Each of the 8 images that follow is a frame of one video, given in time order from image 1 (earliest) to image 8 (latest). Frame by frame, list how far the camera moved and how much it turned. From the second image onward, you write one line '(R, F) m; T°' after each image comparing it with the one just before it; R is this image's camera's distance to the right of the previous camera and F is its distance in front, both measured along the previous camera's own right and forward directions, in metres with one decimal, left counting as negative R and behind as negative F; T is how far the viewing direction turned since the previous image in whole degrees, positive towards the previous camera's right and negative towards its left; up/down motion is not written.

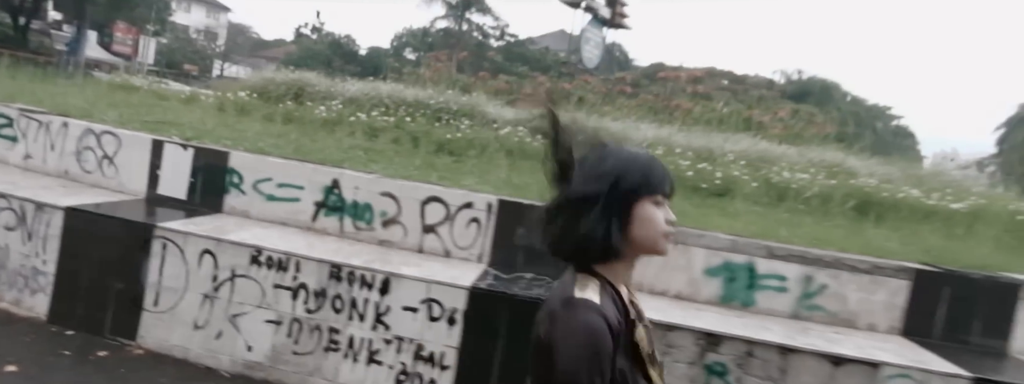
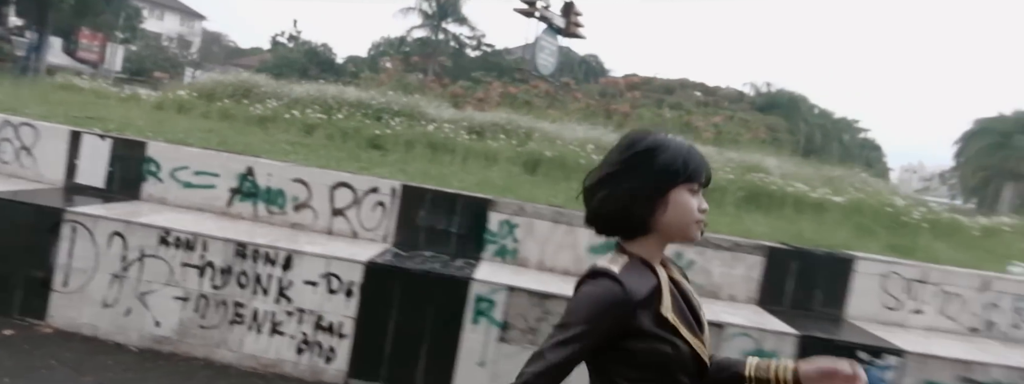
(+0.4, -0.4) m; +5°
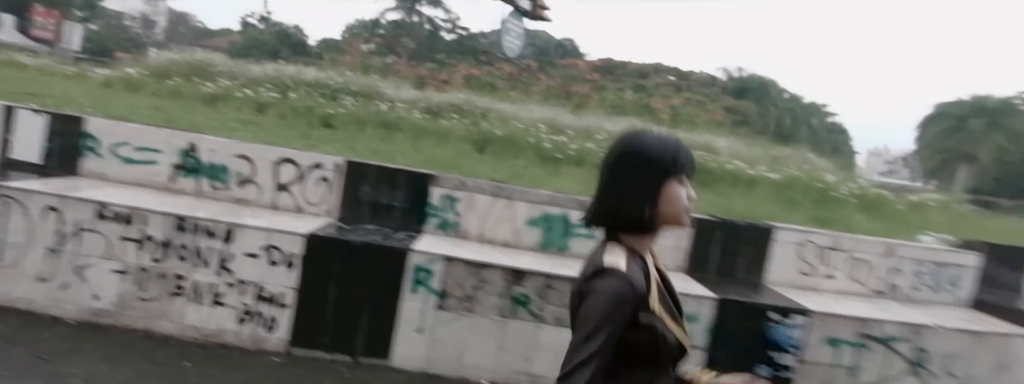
(+0.2, -0.2) m; +3°
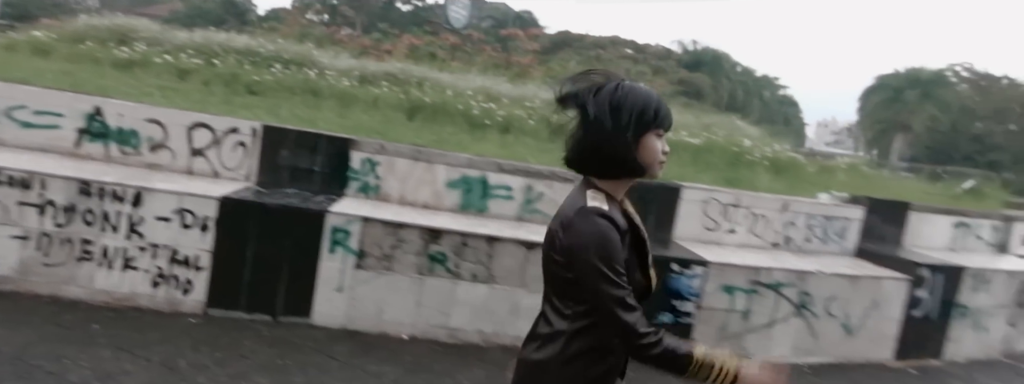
(+0.2, -0.2) m; +5°
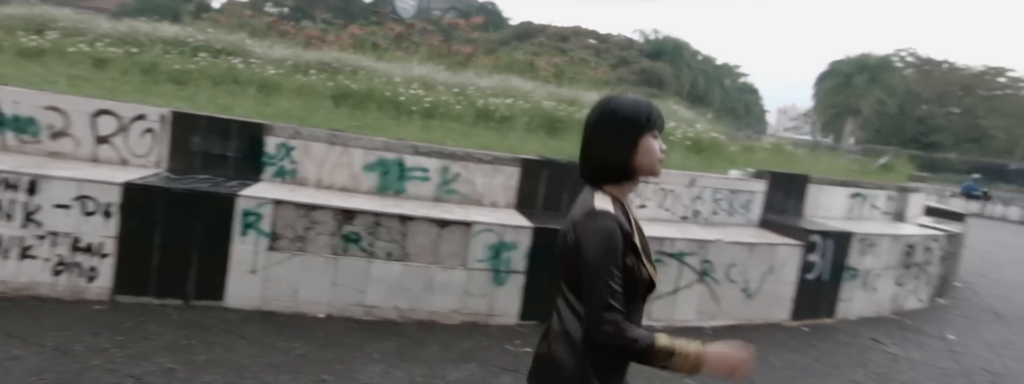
(+0.3, -0.2) m; +5°
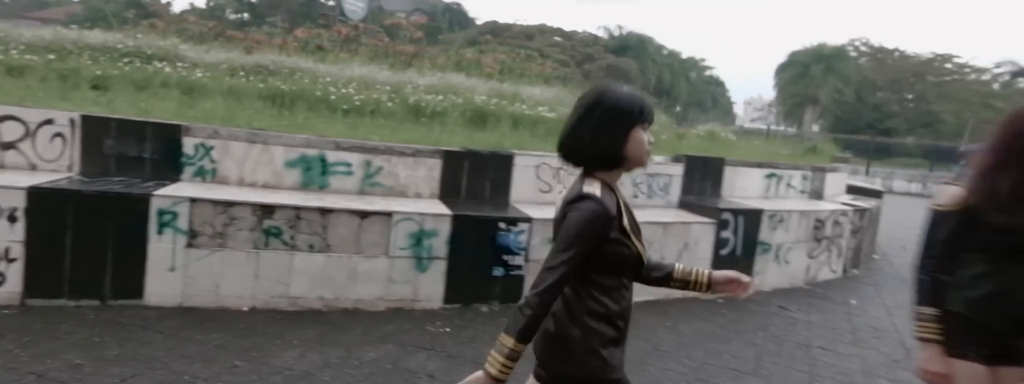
(+0.3, -0.2) m; +4°
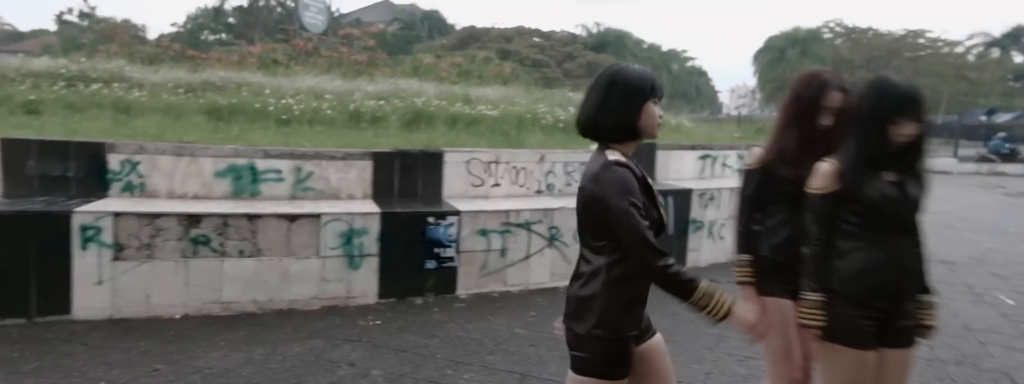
(+0.4, -0.2) m; +3°
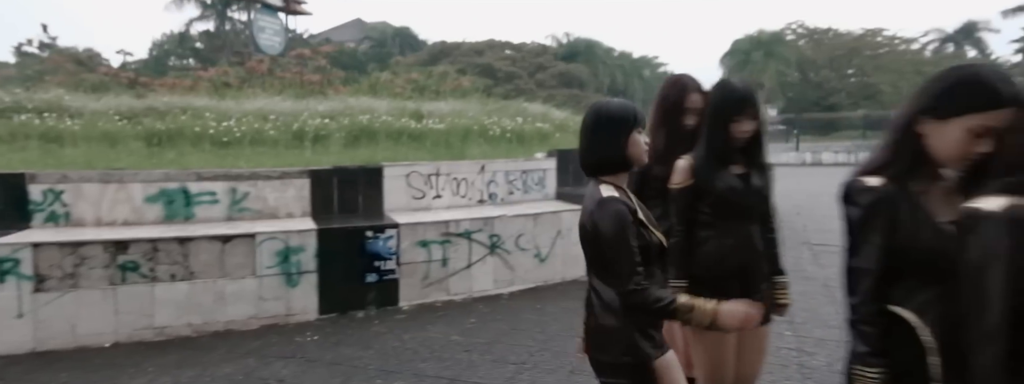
(+0.2, -0.1) m; +3°
